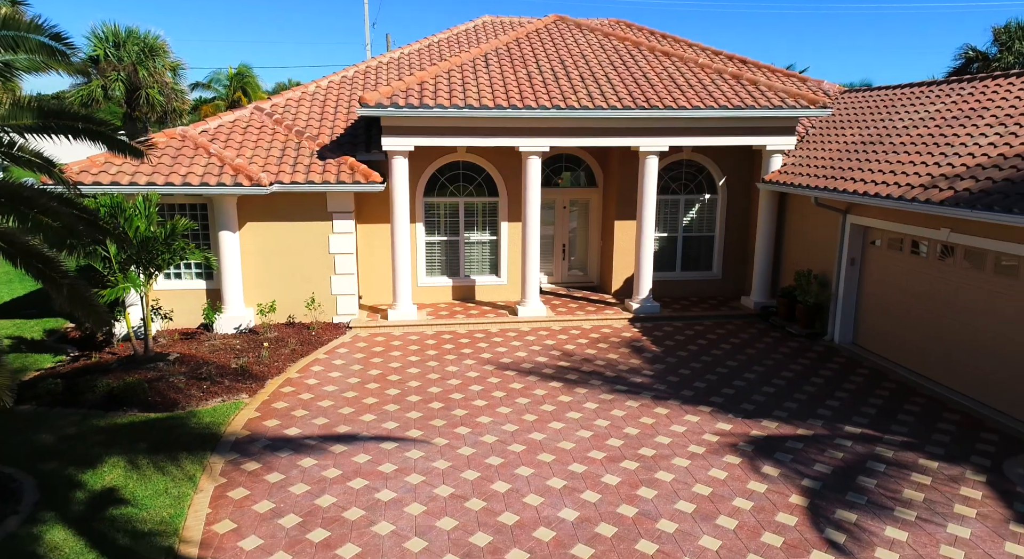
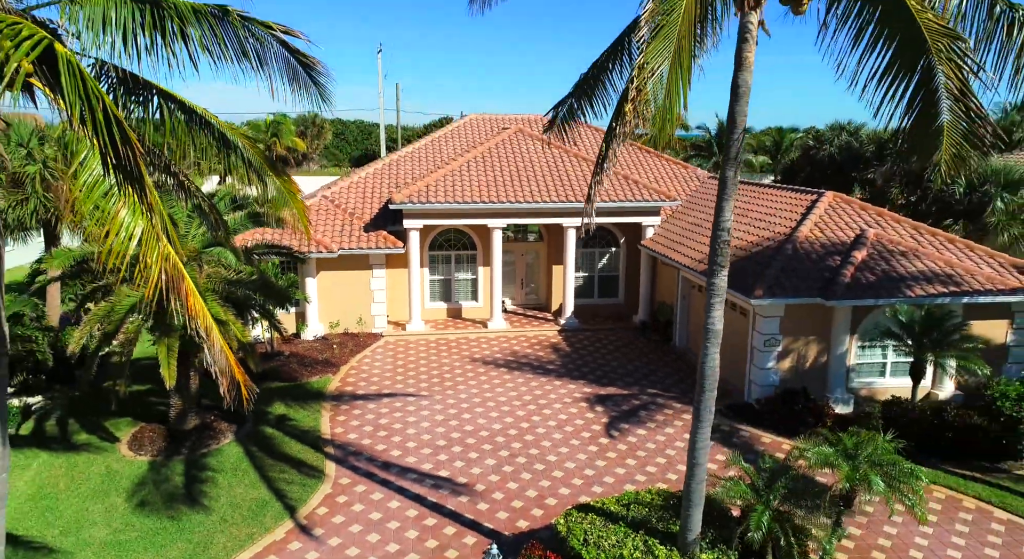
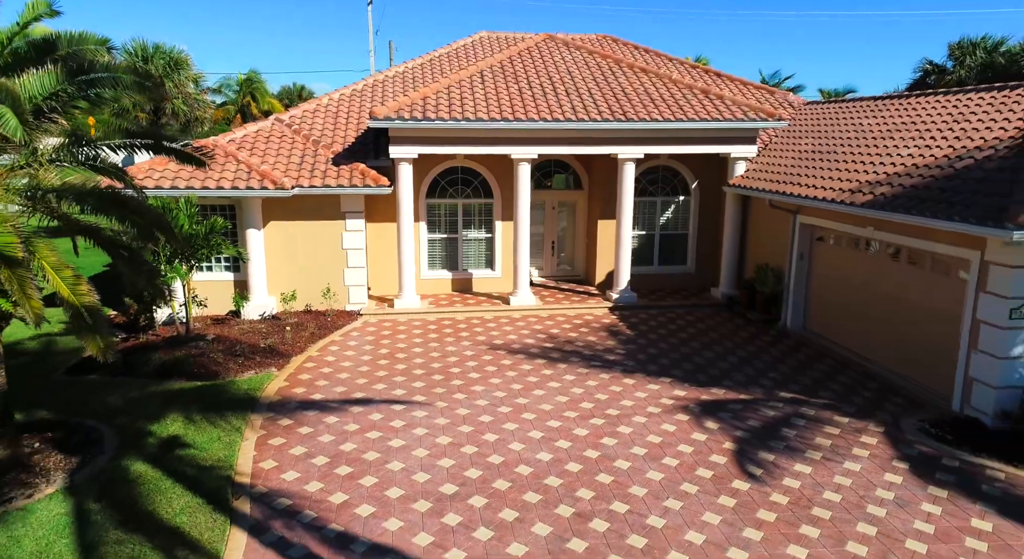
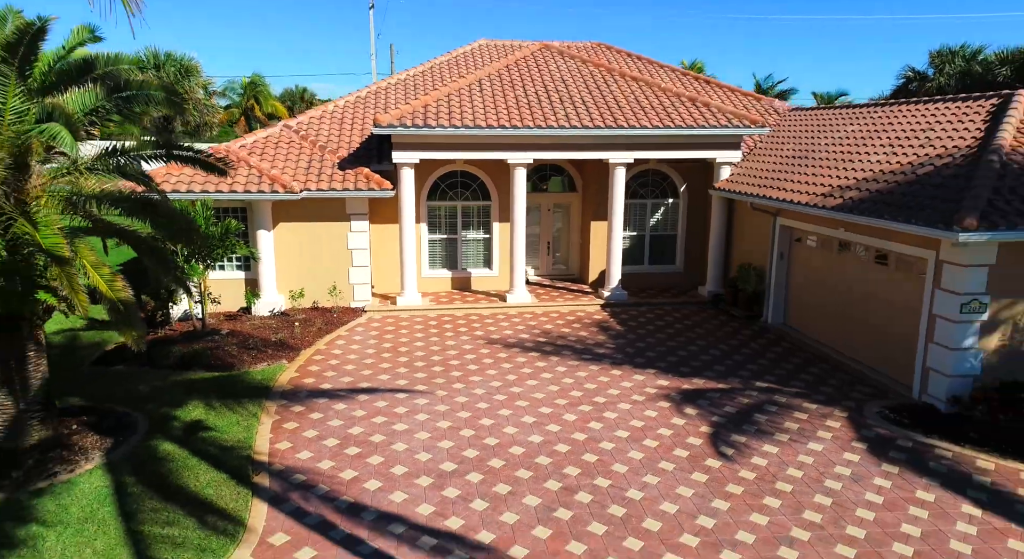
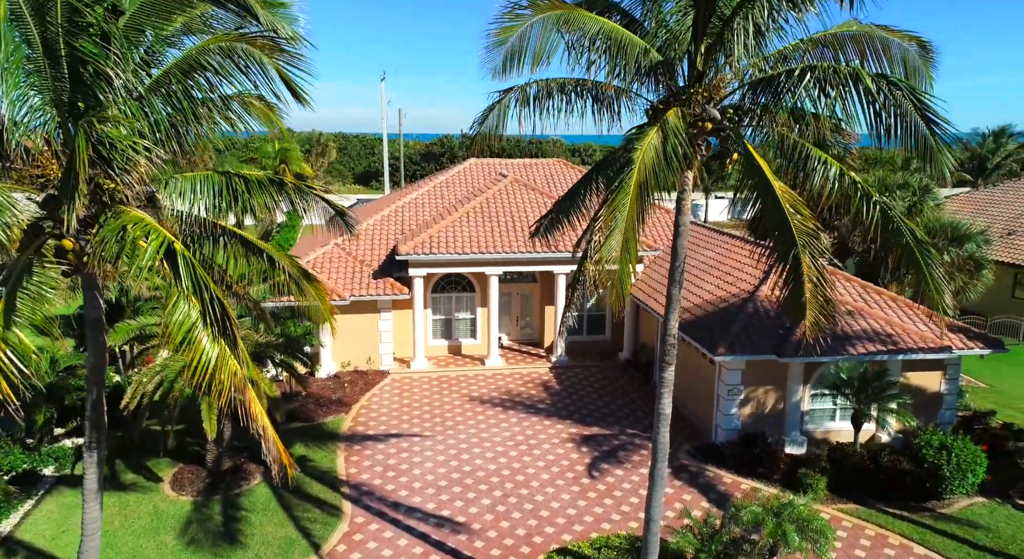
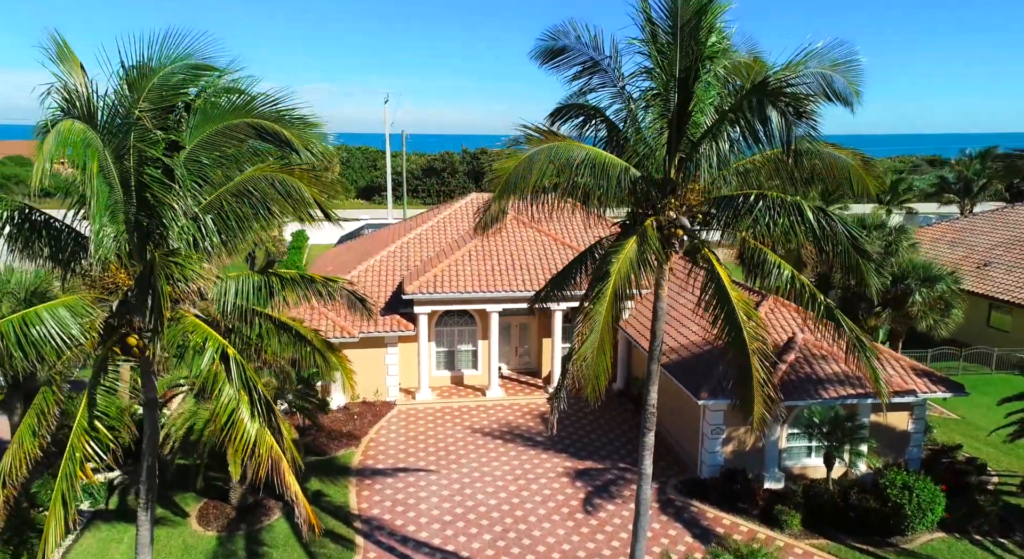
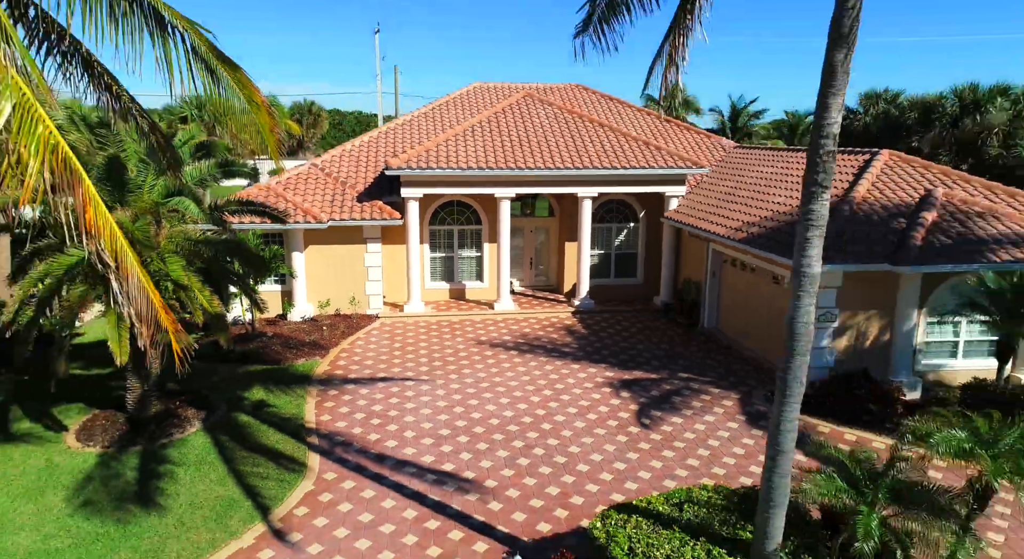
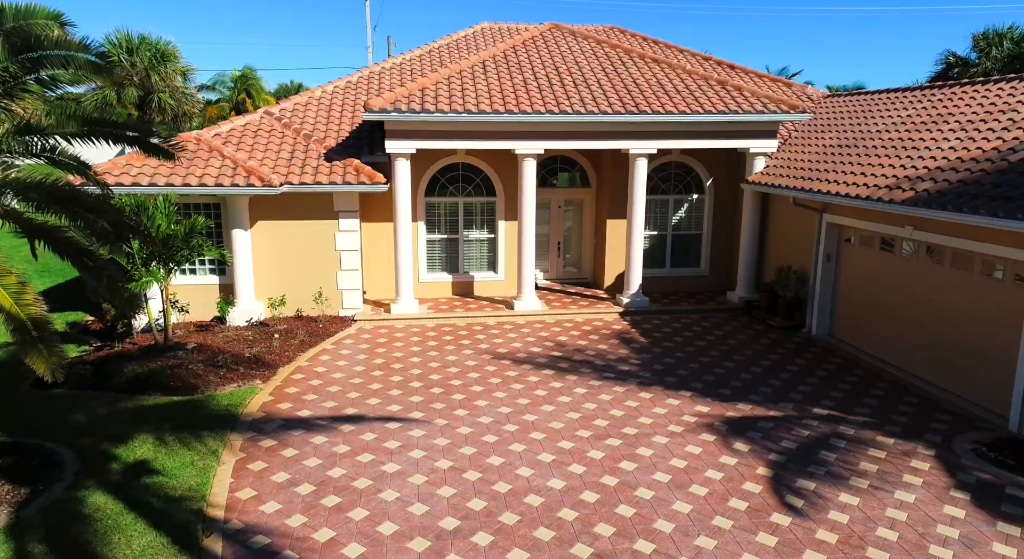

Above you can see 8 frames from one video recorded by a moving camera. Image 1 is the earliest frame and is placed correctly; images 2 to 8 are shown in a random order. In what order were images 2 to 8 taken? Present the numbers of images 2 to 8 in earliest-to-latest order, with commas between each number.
8, 3, 4, 7, 2, 5, 6
